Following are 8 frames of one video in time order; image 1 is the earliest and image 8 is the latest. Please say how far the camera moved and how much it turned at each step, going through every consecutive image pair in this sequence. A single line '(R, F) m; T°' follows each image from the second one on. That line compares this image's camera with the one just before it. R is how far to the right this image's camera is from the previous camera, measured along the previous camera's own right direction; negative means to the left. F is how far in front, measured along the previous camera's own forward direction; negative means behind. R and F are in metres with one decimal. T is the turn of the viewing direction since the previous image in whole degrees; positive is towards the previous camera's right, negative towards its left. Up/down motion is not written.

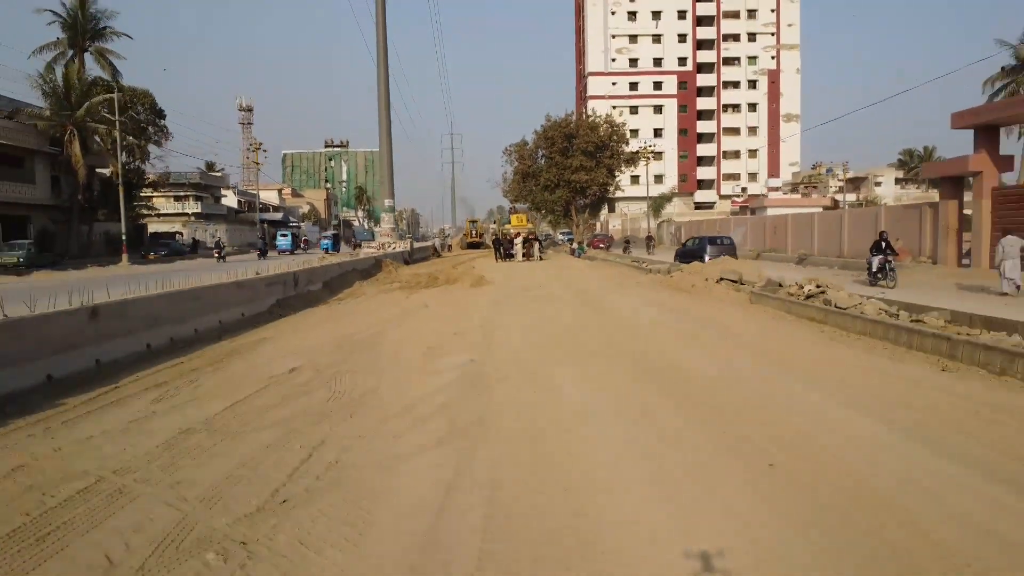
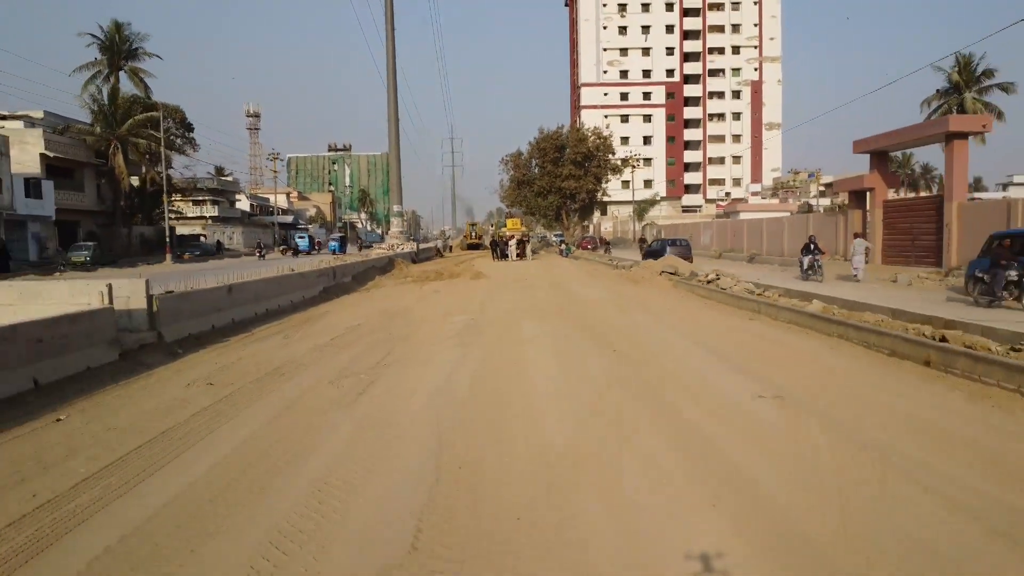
(+0.3, -5.7) m; 0°
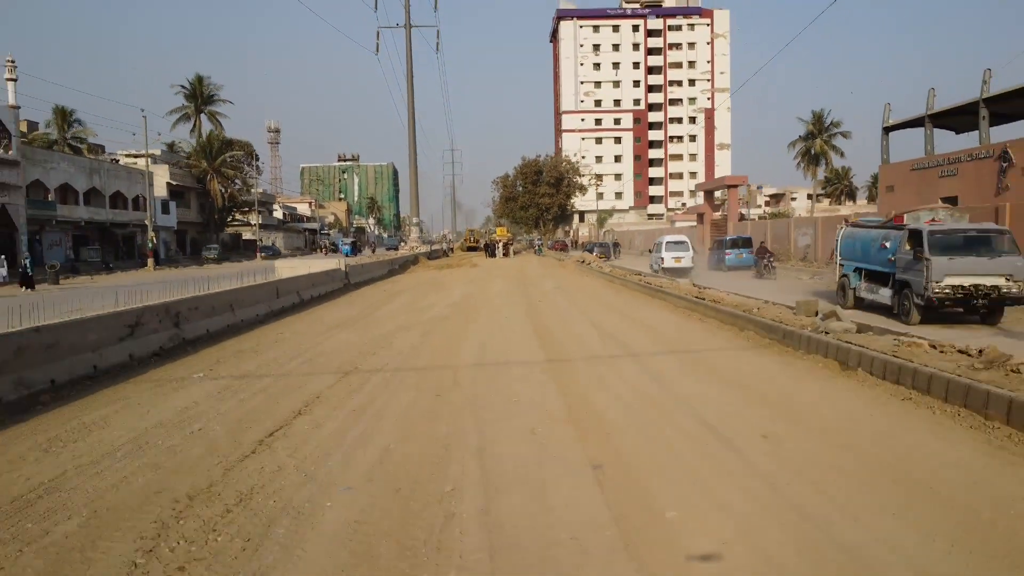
(+1.0, -19.3) m; 0°
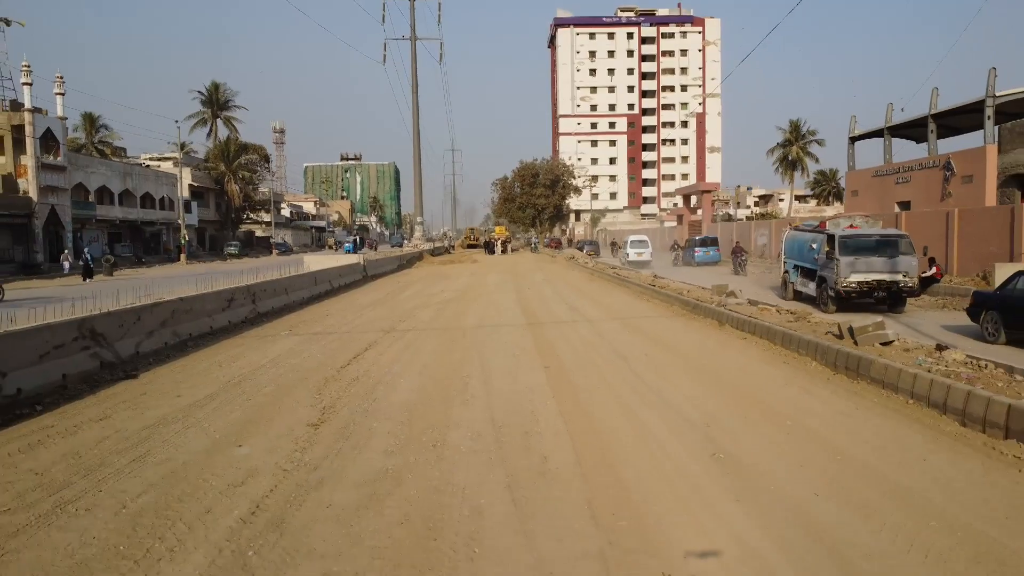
(+0.2, -4.9) m; 0°
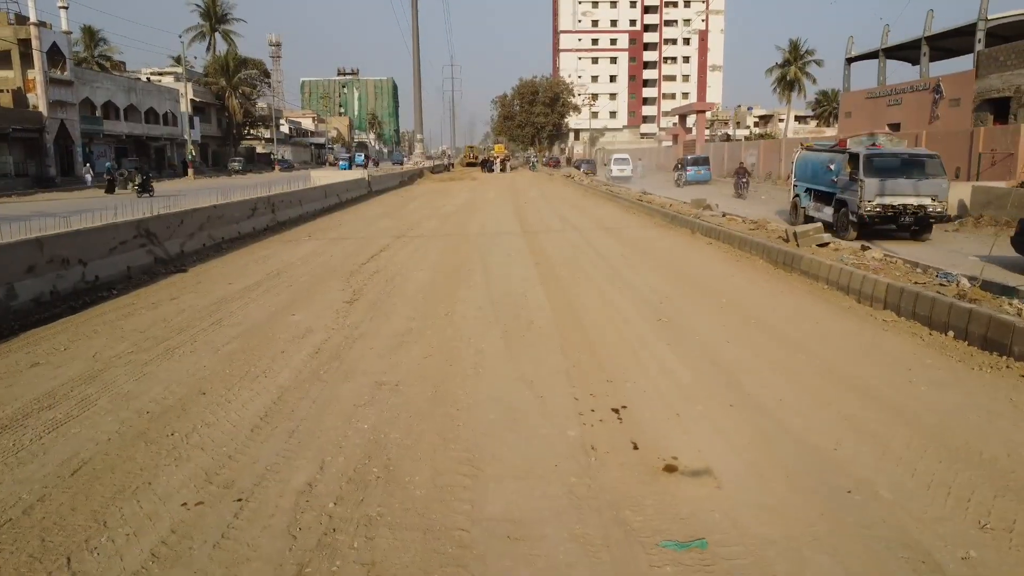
(0.0, -1.9) m; 0°
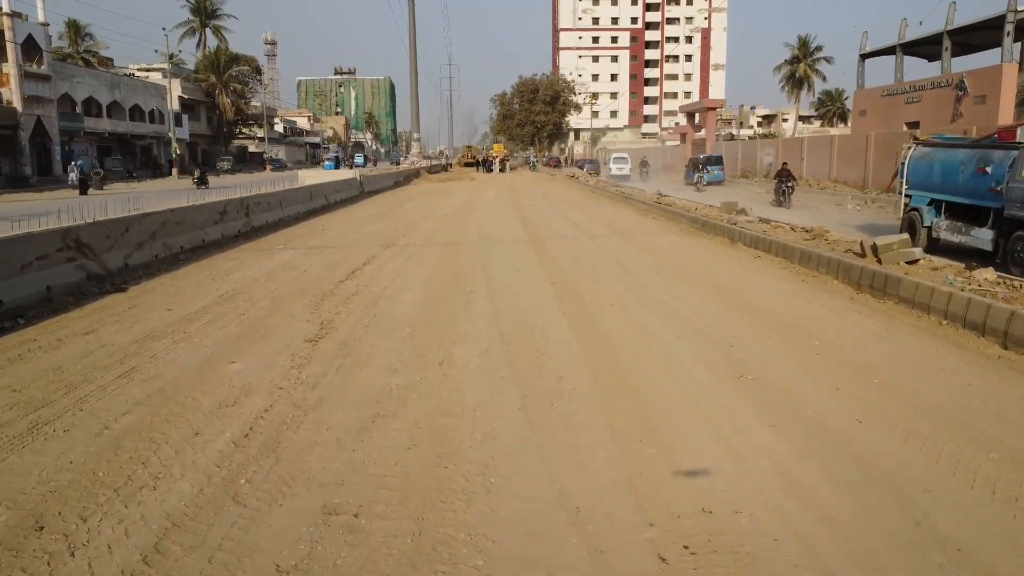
(-0.2, +2.4) m; 0°
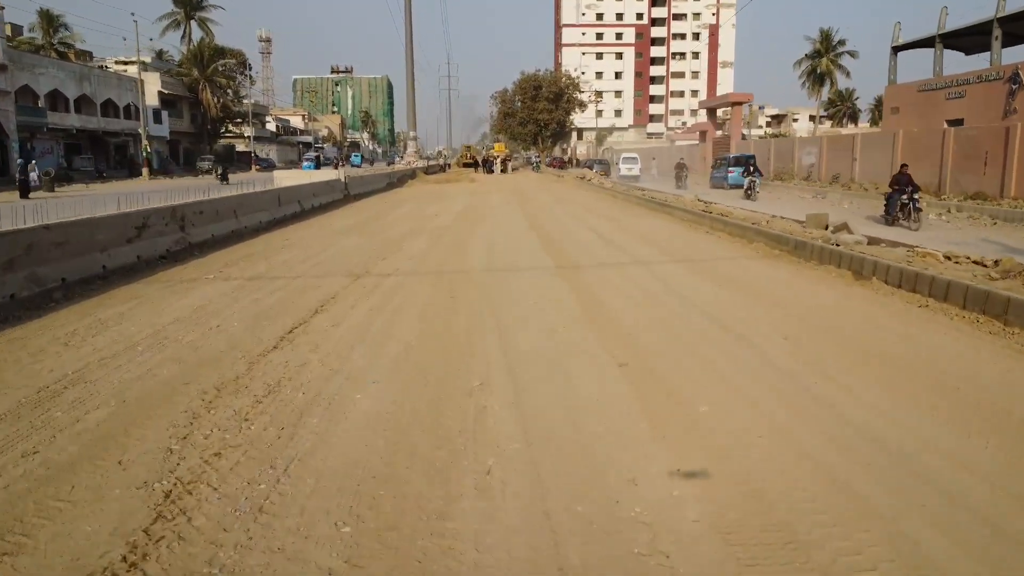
(-0.3, +4.4) m; 0°
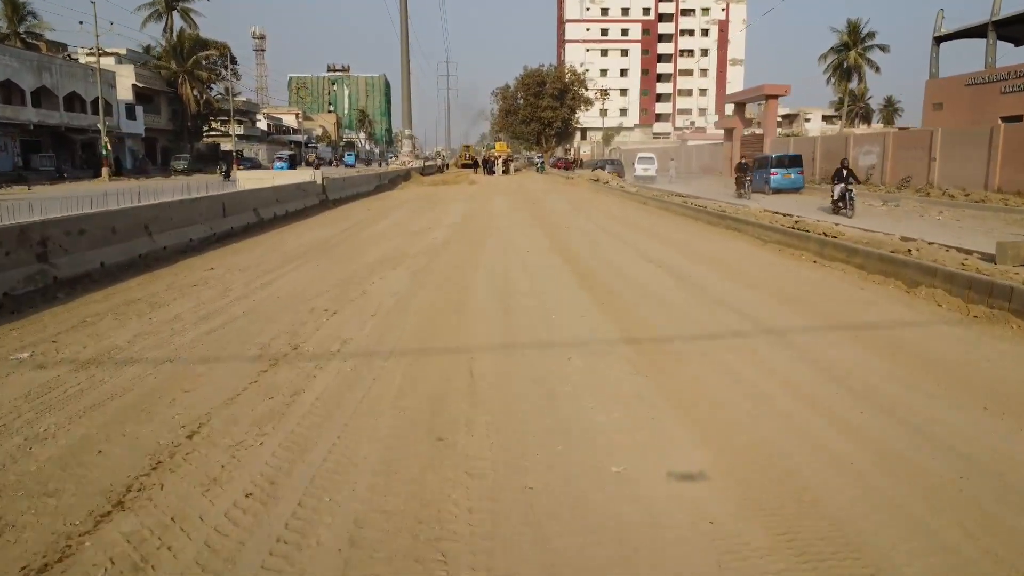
(-0.3, +4.8) m; 0°
